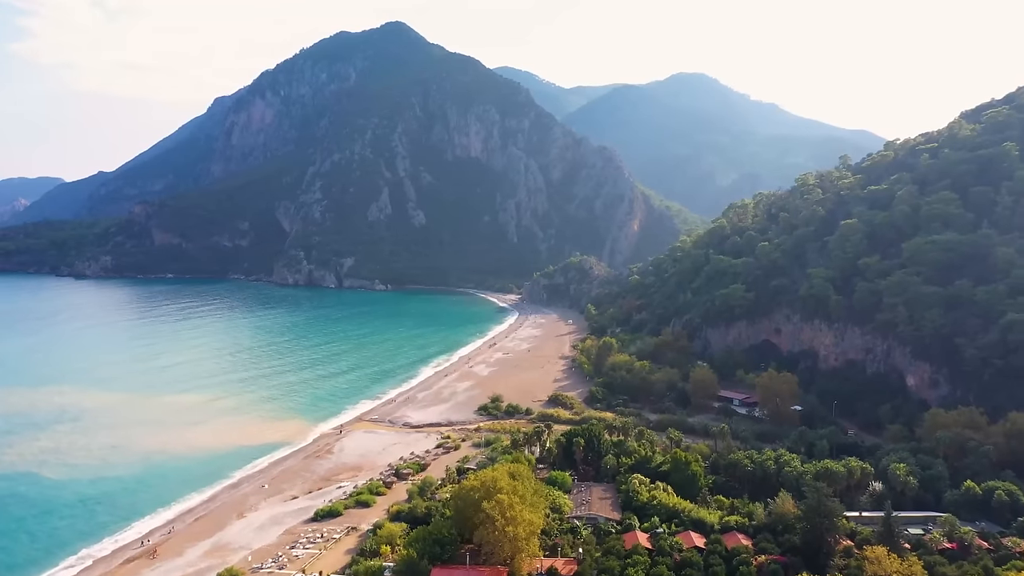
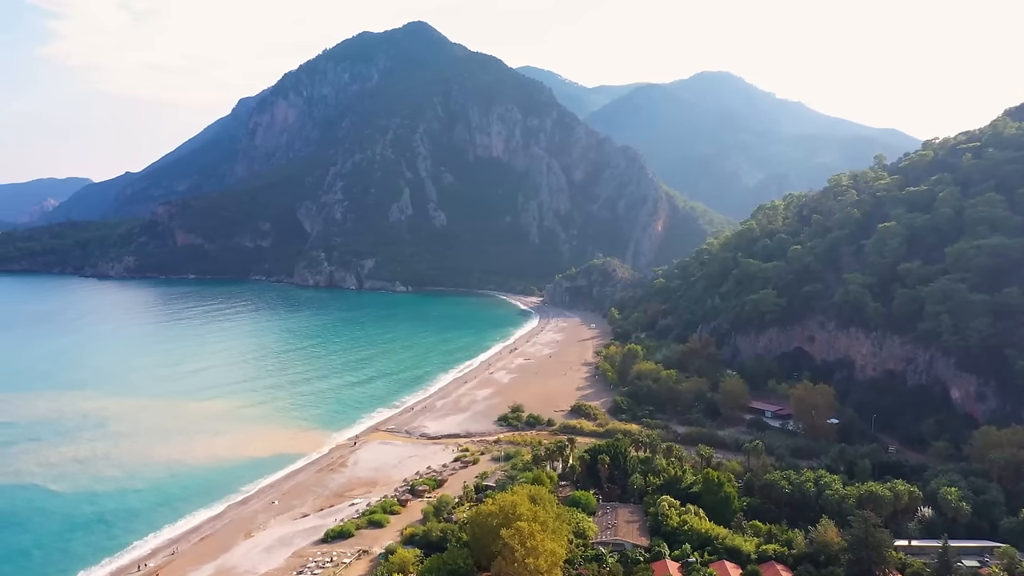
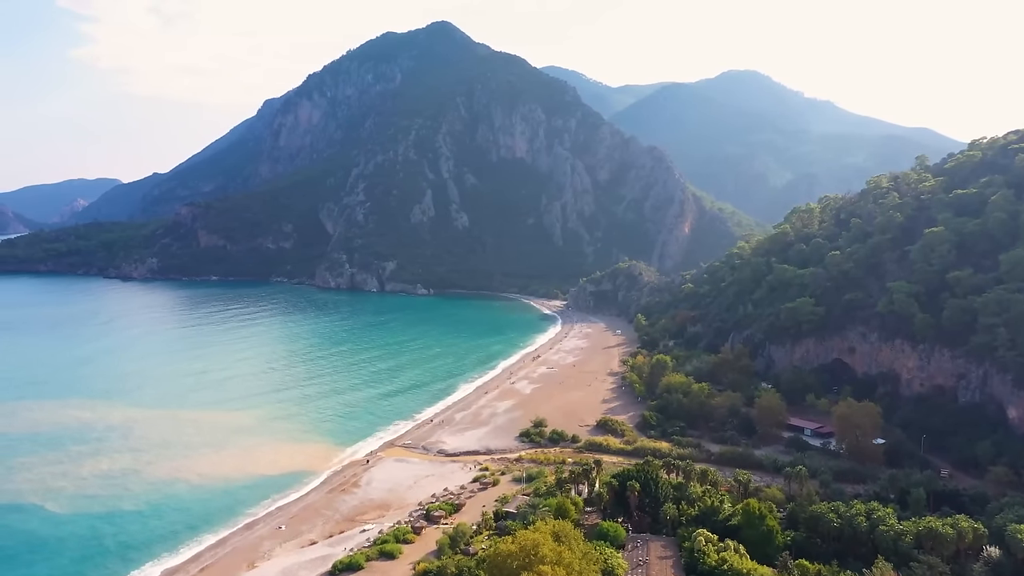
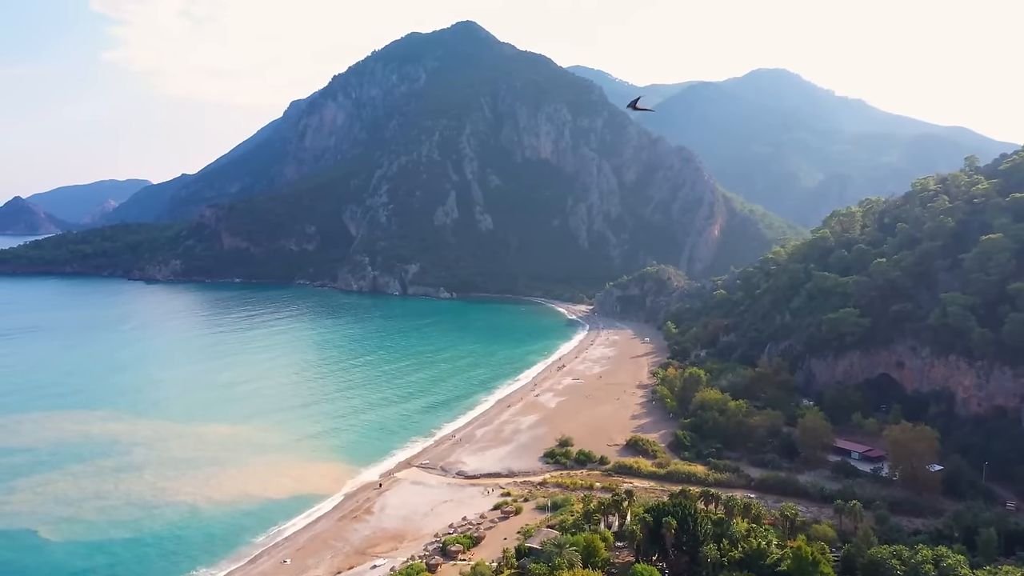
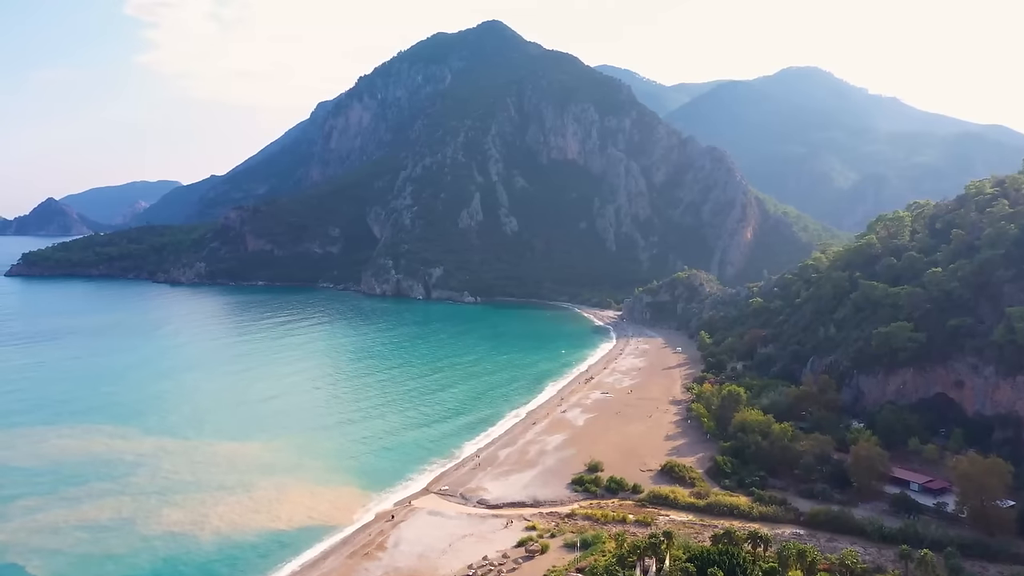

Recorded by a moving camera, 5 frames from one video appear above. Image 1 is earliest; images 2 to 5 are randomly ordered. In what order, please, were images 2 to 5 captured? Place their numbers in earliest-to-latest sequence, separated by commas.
2, 3, 4, 5
